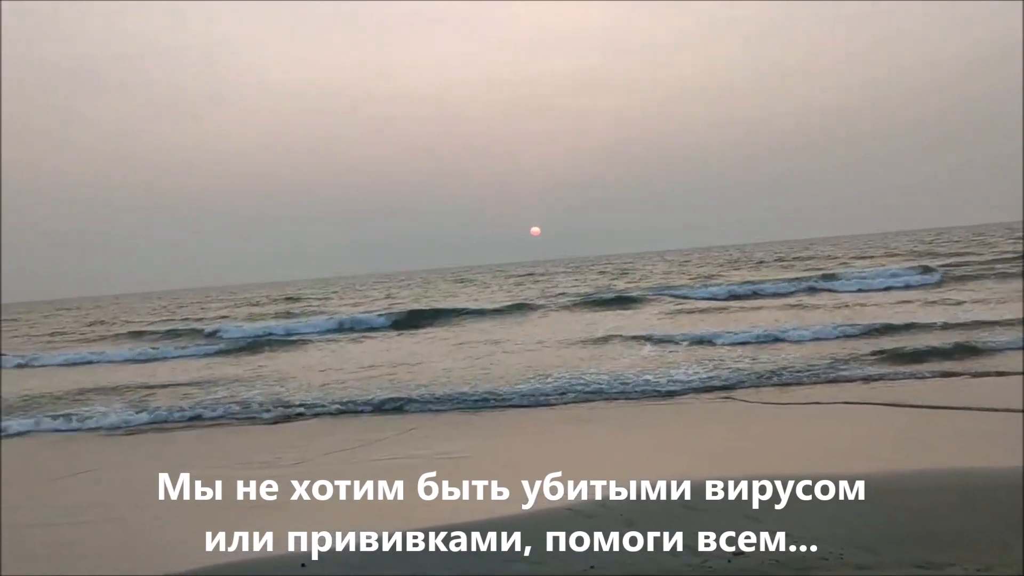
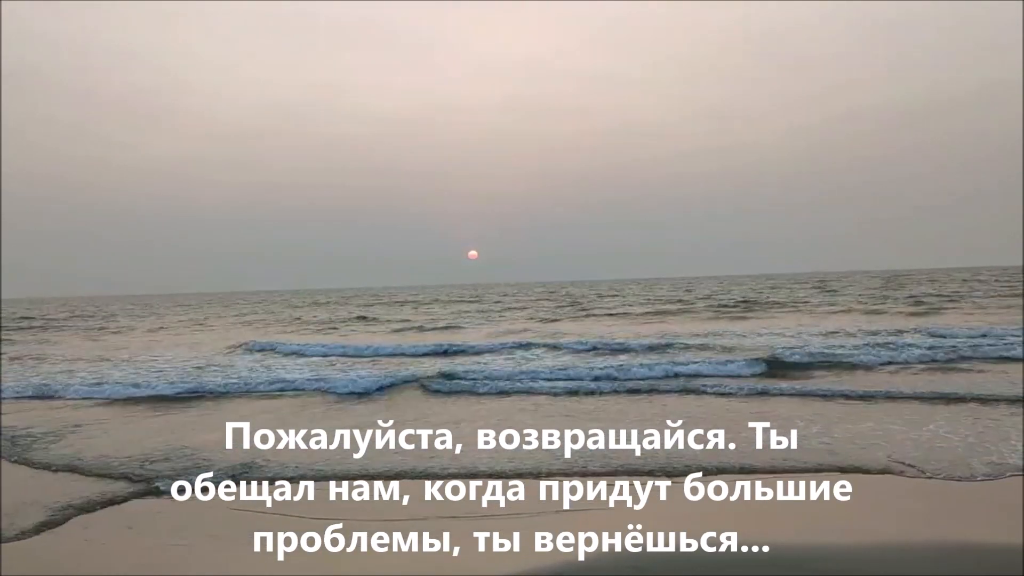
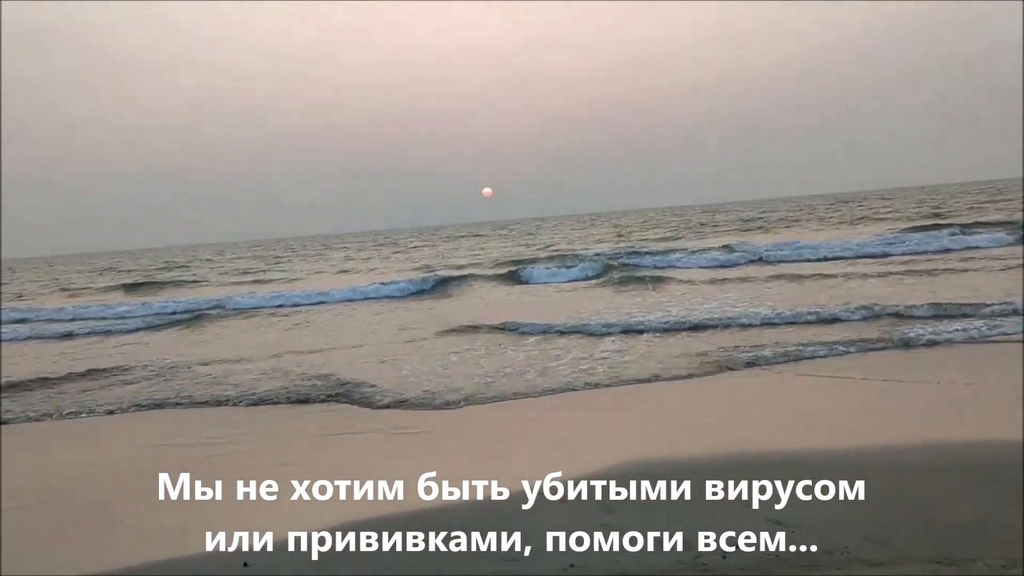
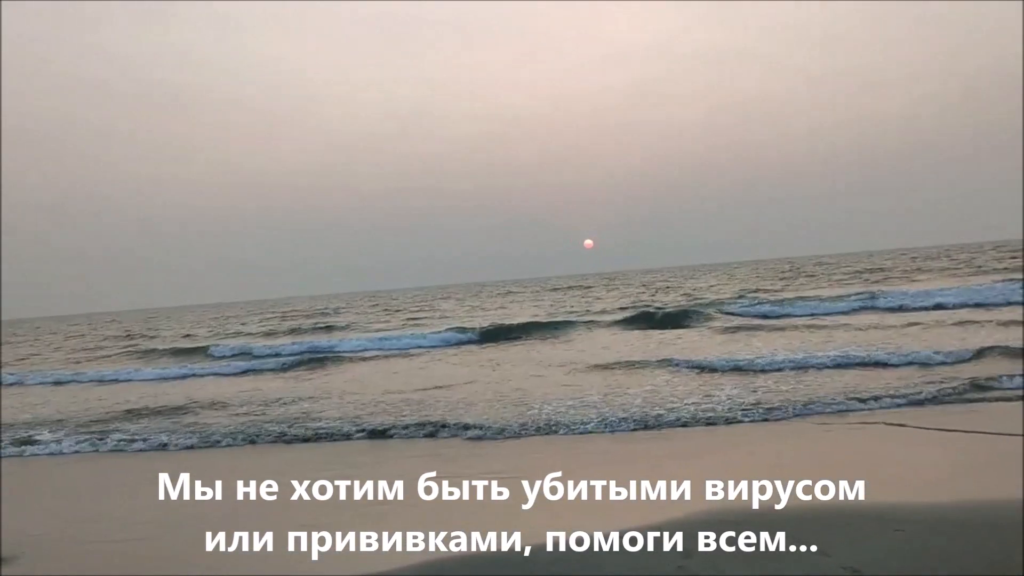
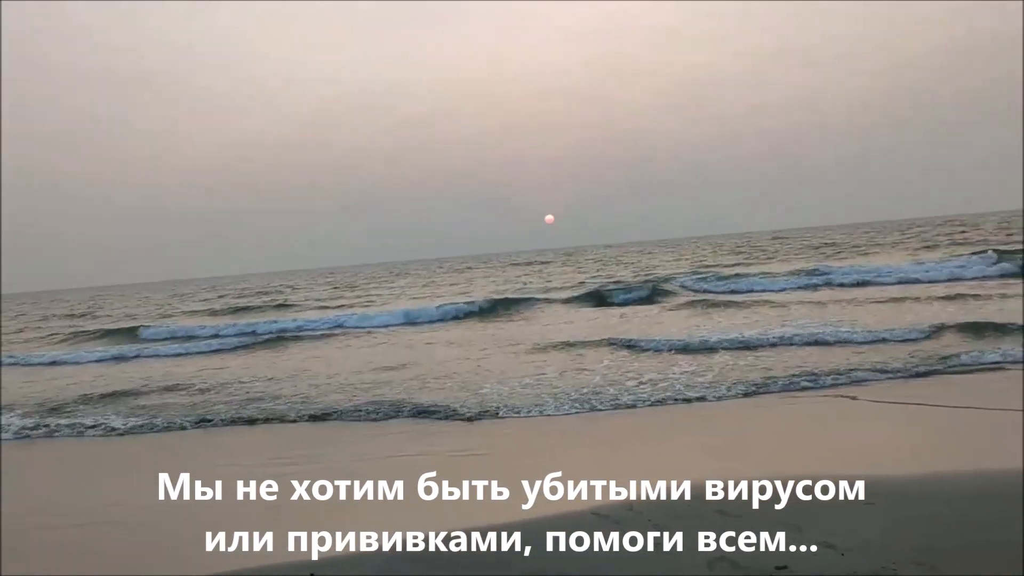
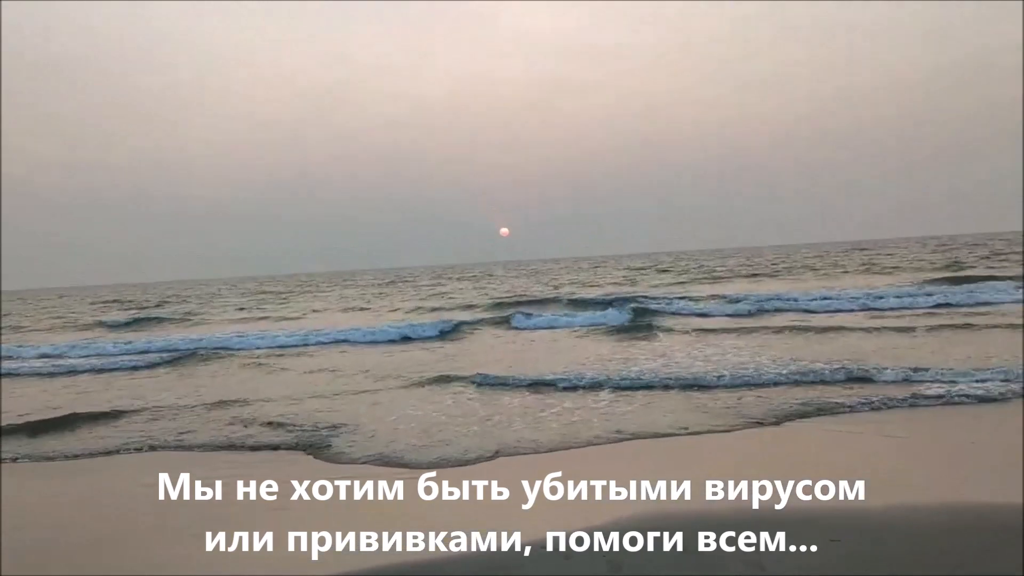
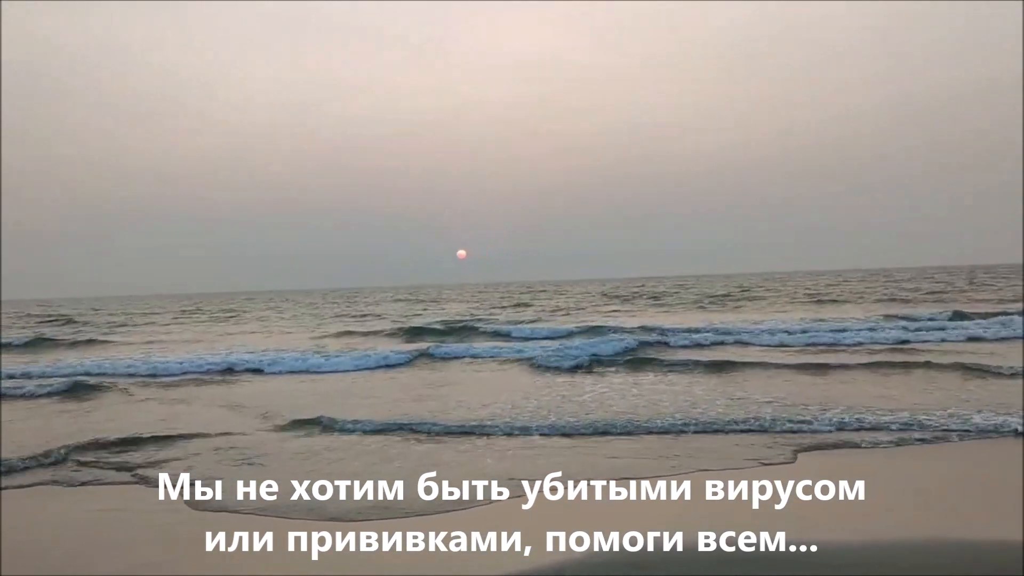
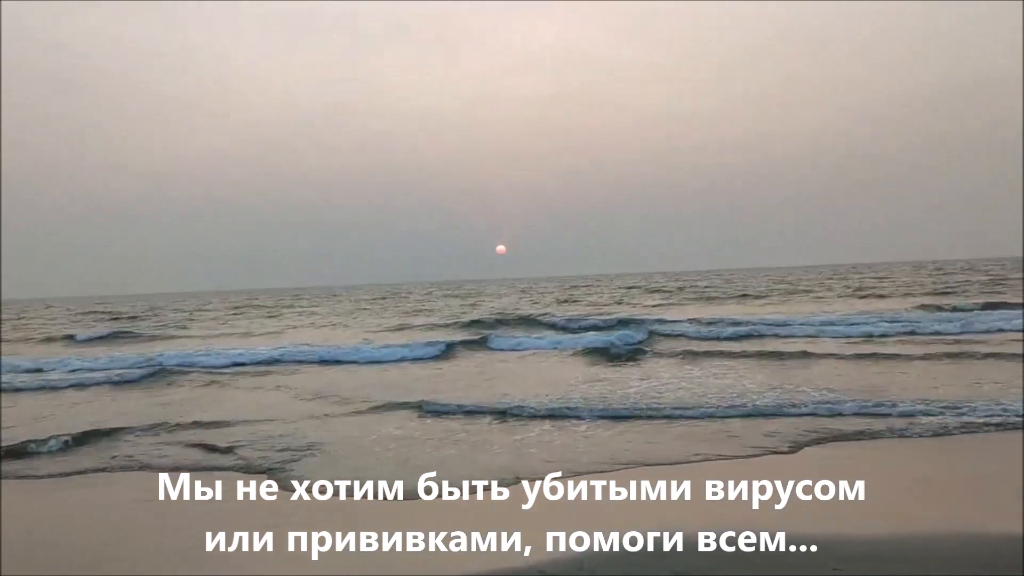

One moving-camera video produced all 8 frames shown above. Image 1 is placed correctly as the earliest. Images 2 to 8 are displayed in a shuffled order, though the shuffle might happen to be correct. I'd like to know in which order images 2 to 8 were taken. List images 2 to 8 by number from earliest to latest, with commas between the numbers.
4, 5, 3, 6, 8, 7, 2
